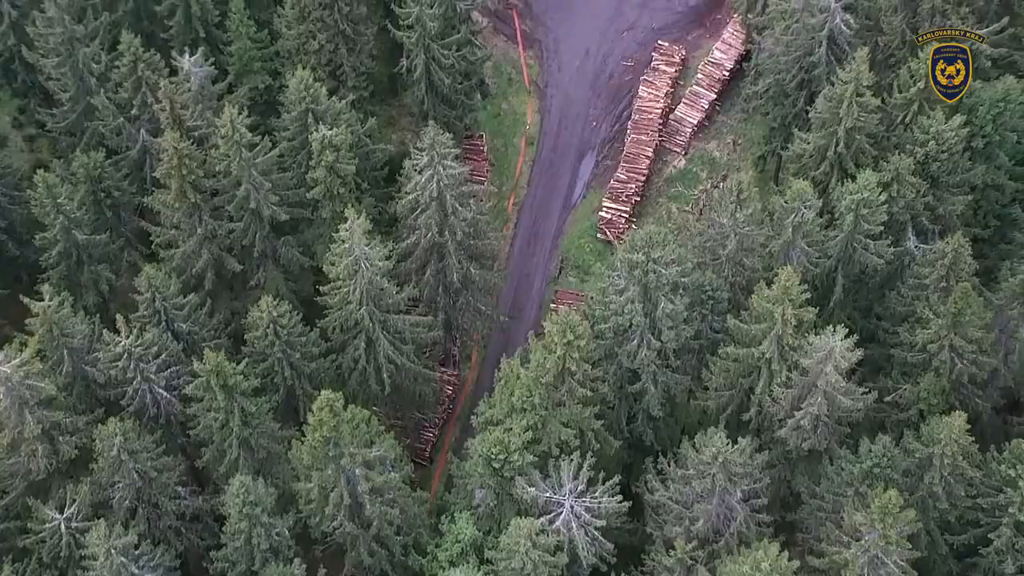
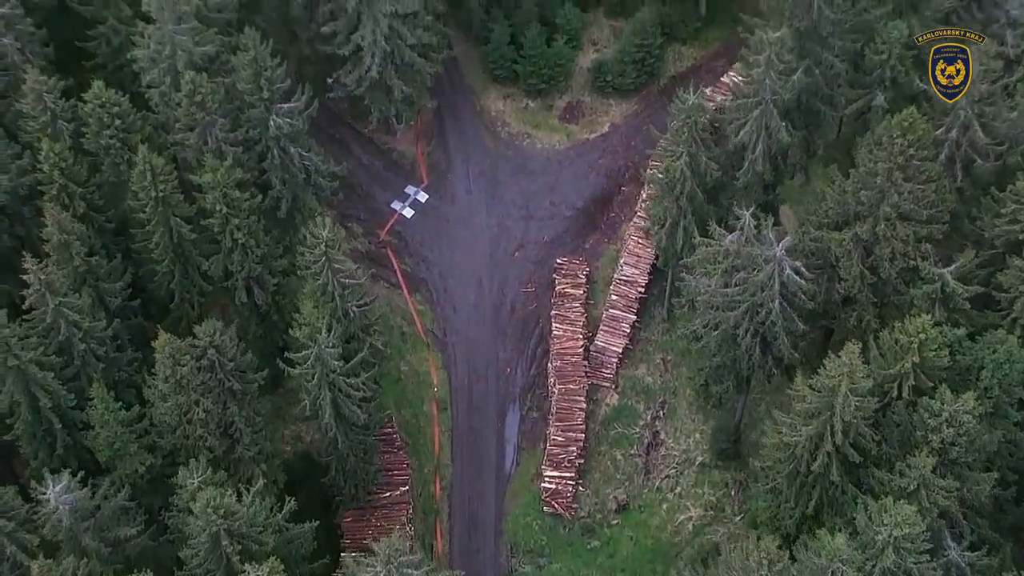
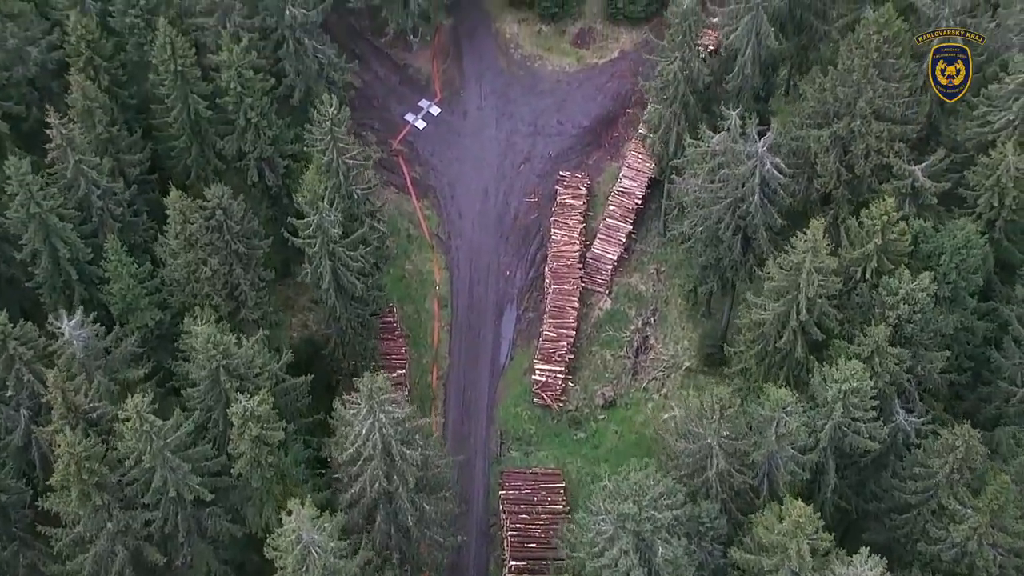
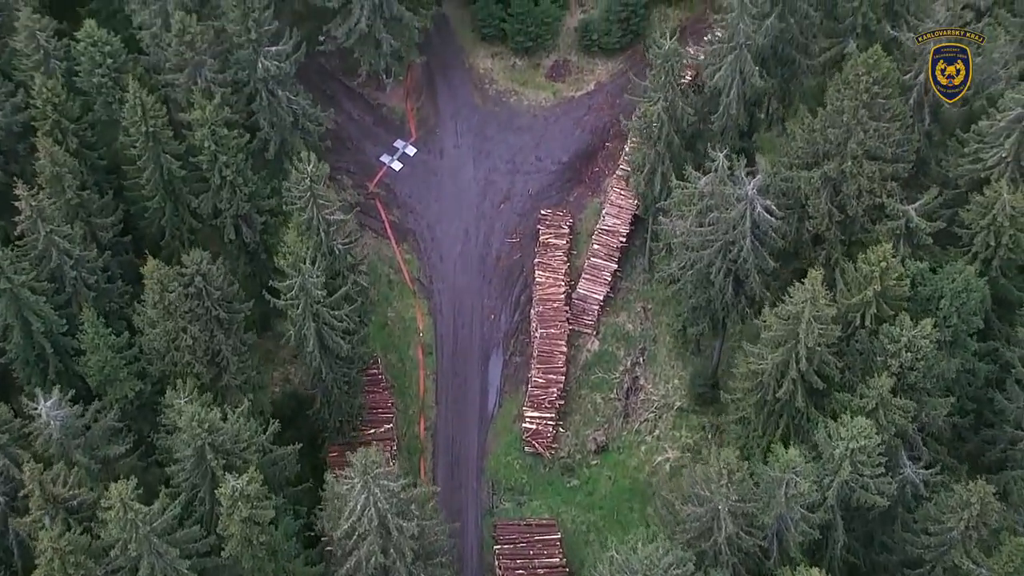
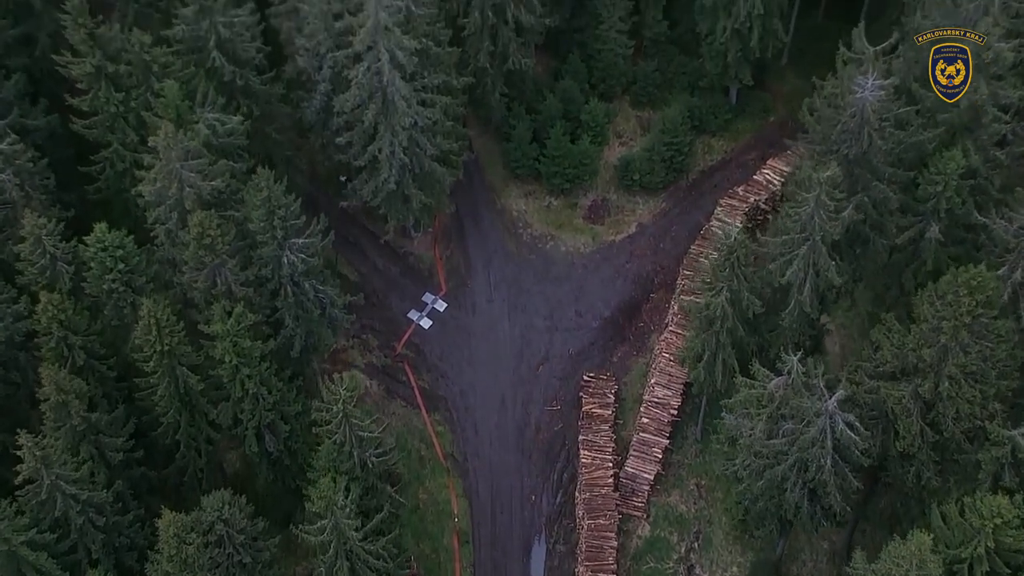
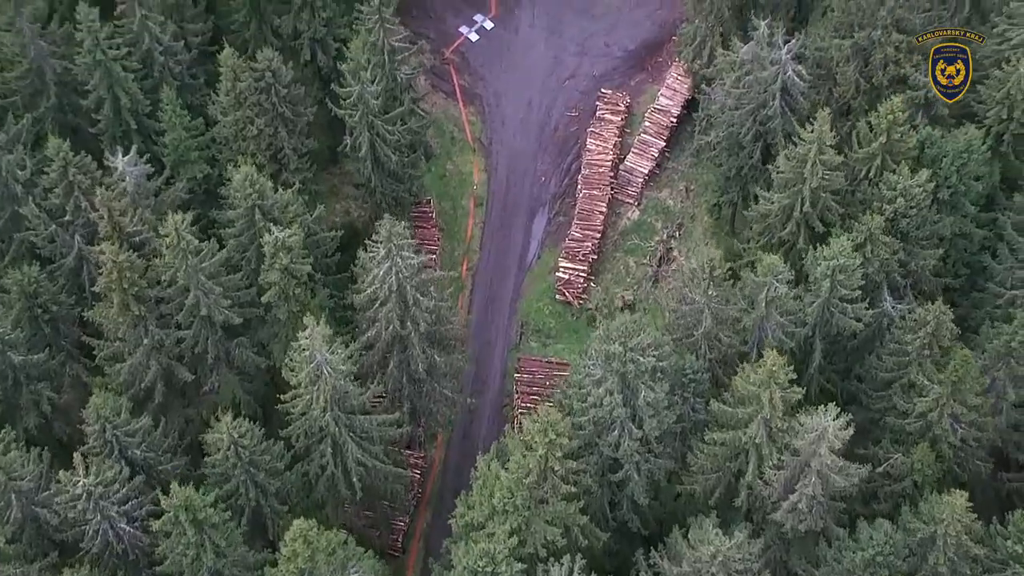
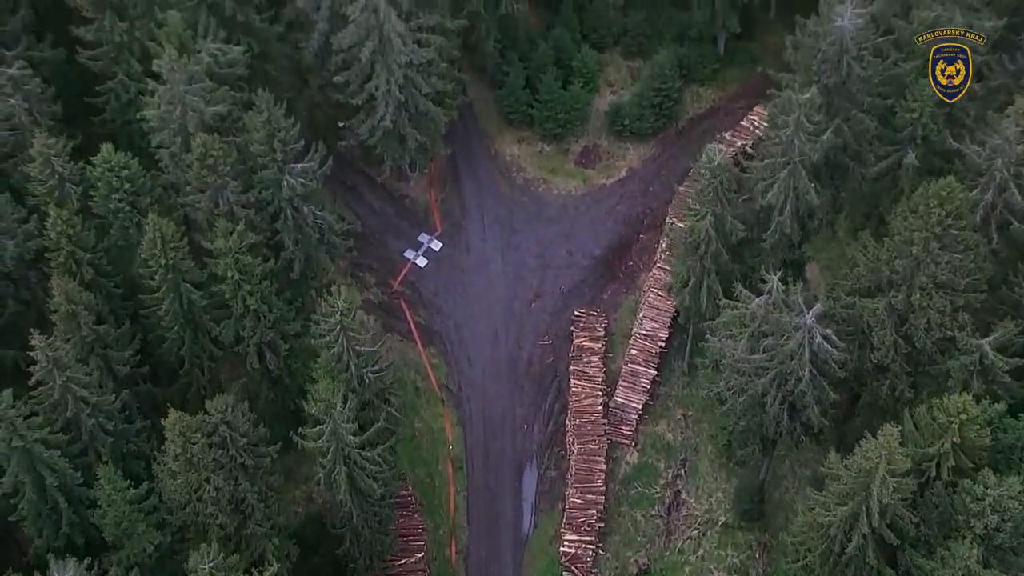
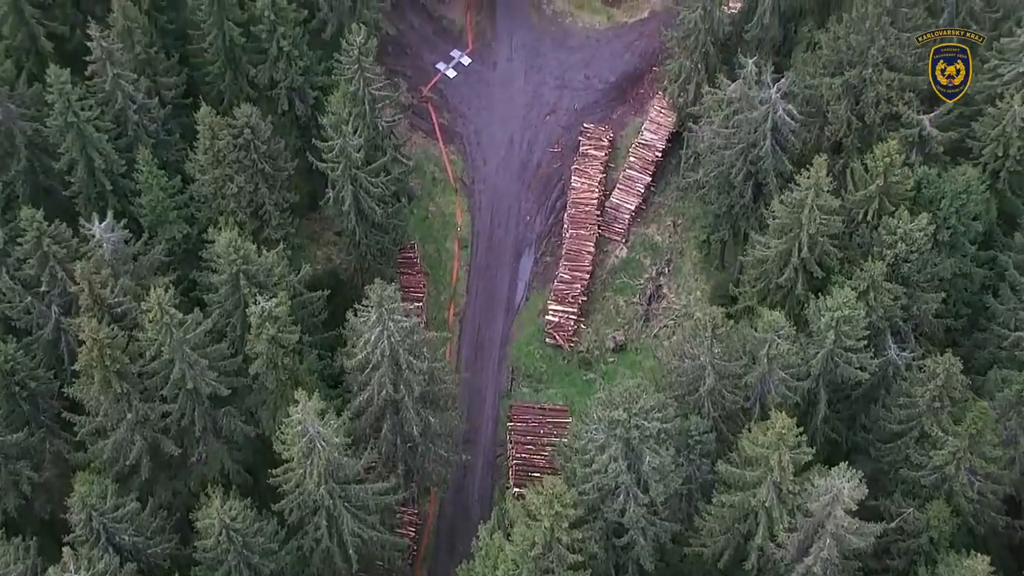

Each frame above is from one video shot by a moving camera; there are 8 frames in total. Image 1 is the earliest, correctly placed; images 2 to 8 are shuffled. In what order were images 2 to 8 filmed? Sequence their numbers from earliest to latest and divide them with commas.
6, 8, 3, 4, 2, 7, 5
